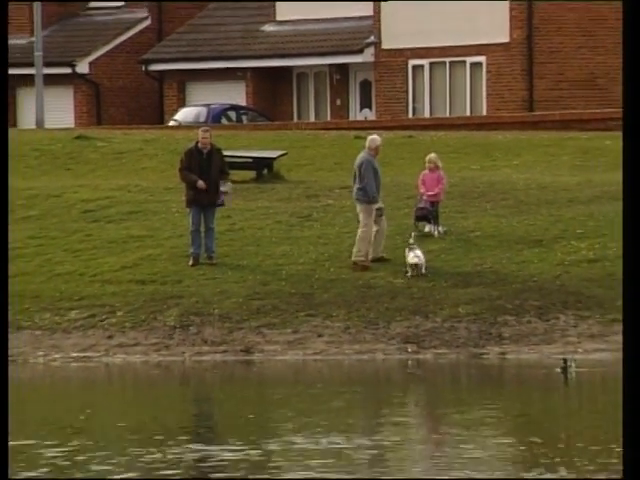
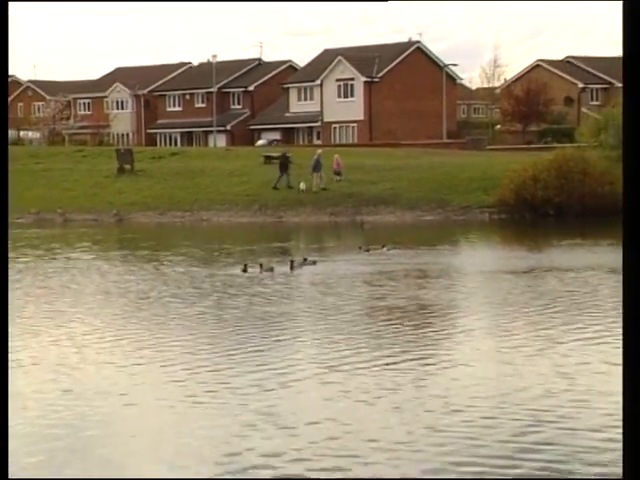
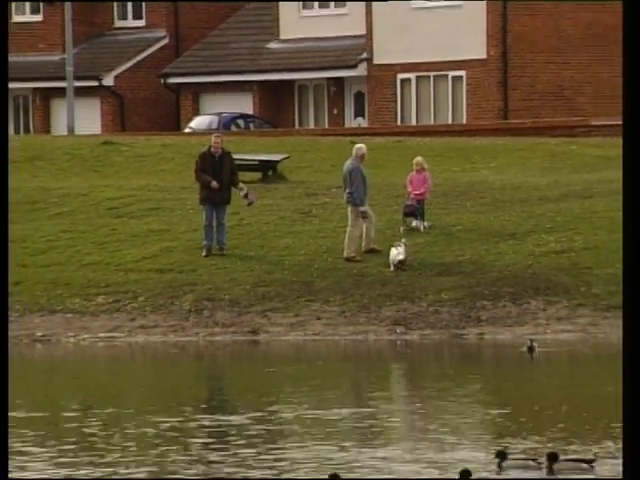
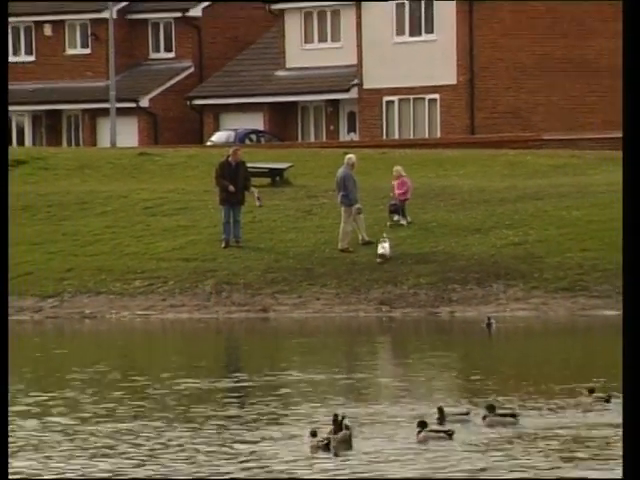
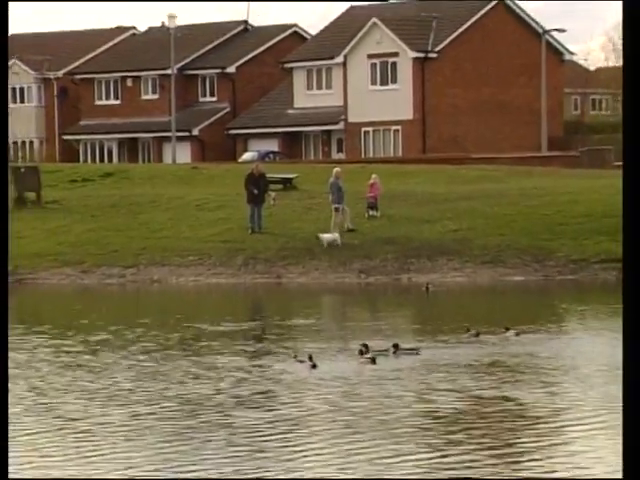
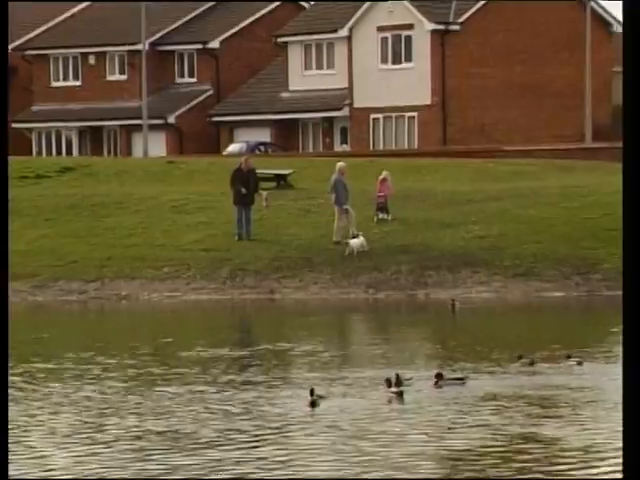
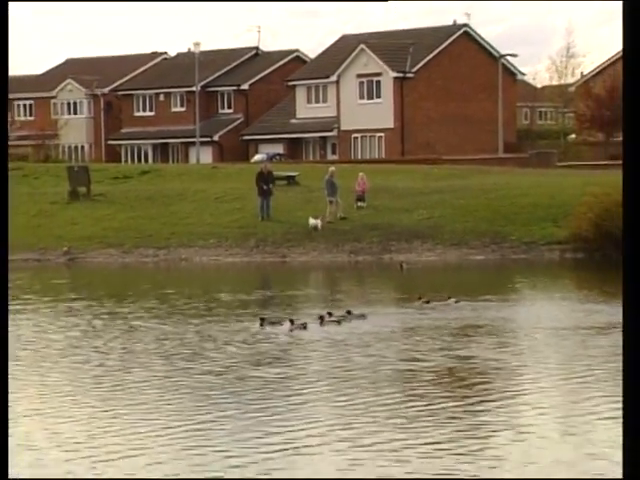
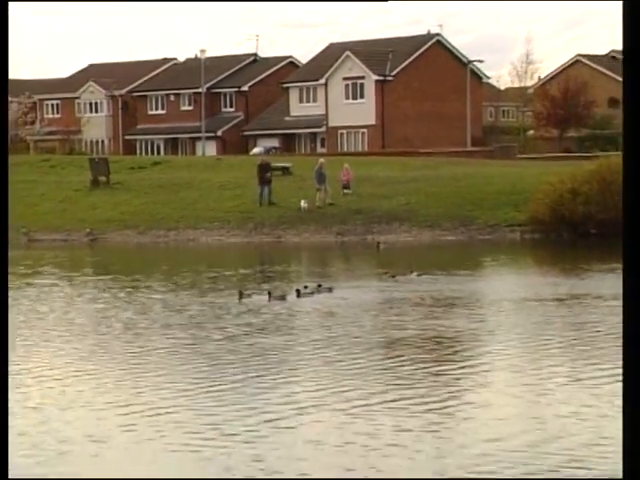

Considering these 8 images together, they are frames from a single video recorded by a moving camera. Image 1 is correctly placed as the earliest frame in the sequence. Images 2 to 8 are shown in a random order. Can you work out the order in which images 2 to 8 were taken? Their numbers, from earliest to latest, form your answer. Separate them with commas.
3, 4, 6, 5, 7, 8, 2
